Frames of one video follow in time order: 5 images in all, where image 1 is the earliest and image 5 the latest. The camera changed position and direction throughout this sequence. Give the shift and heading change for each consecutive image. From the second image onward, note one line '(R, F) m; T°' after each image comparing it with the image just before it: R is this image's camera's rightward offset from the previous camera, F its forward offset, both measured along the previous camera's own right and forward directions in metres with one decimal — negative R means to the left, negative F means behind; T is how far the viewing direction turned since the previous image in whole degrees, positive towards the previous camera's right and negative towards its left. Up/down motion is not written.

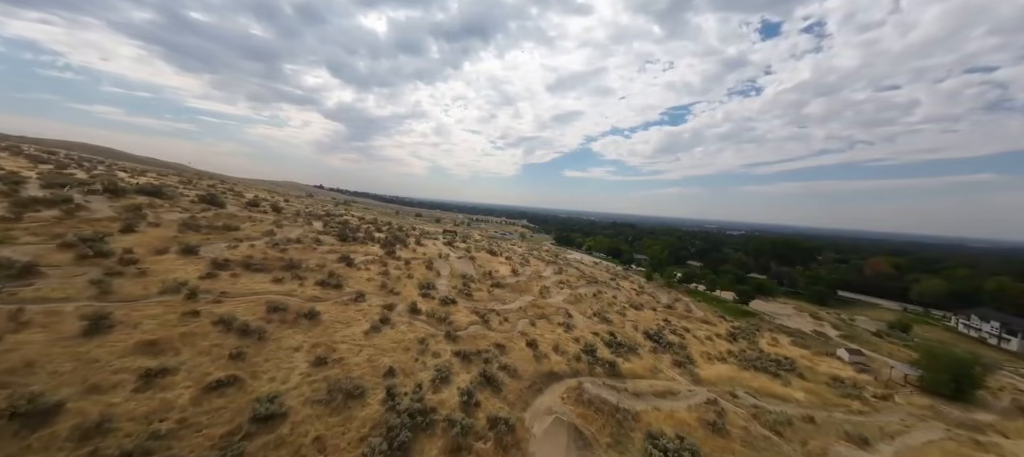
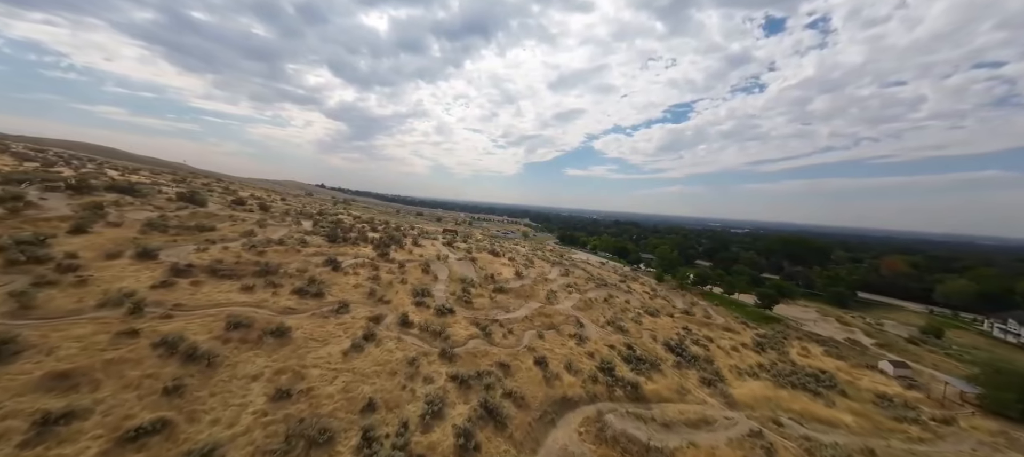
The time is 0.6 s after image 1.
(-0.2, +2.5) m; 0°
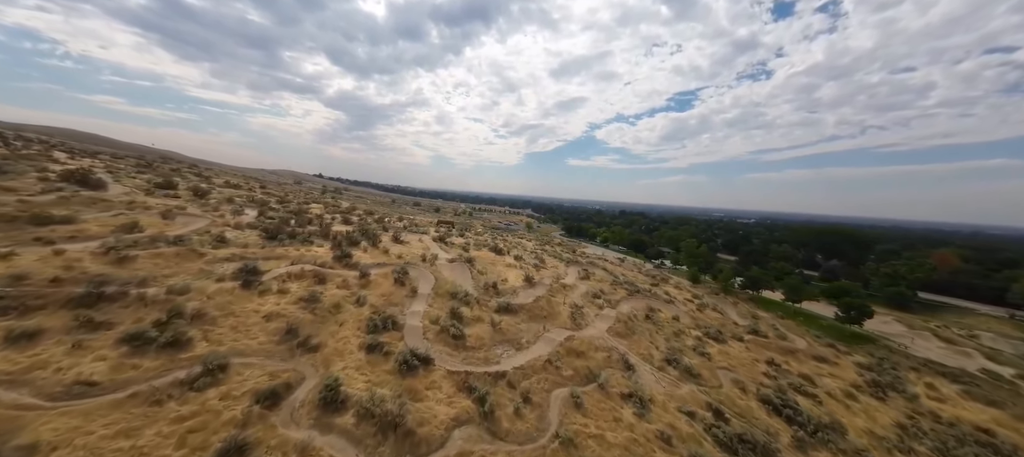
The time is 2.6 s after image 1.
(-0.6, +7.7) m; 0°
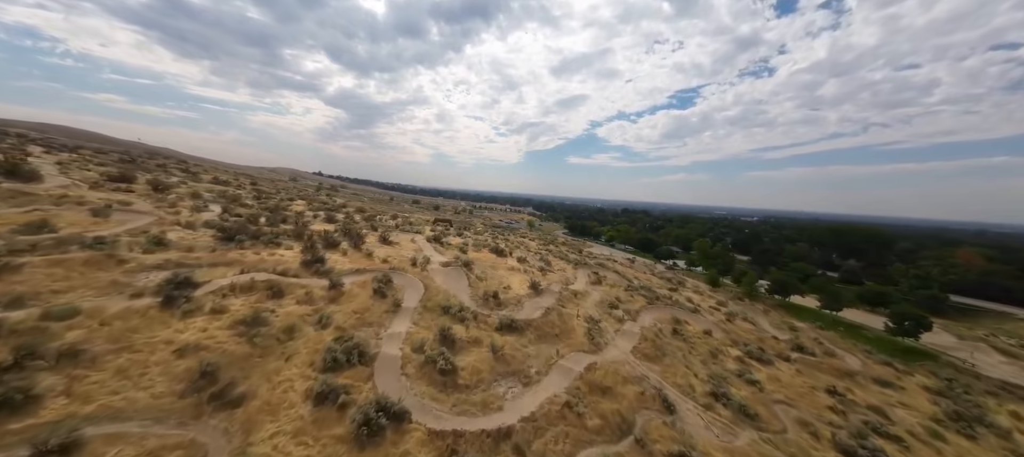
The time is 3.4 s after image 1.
(-0.2, +3.2) m; 0°
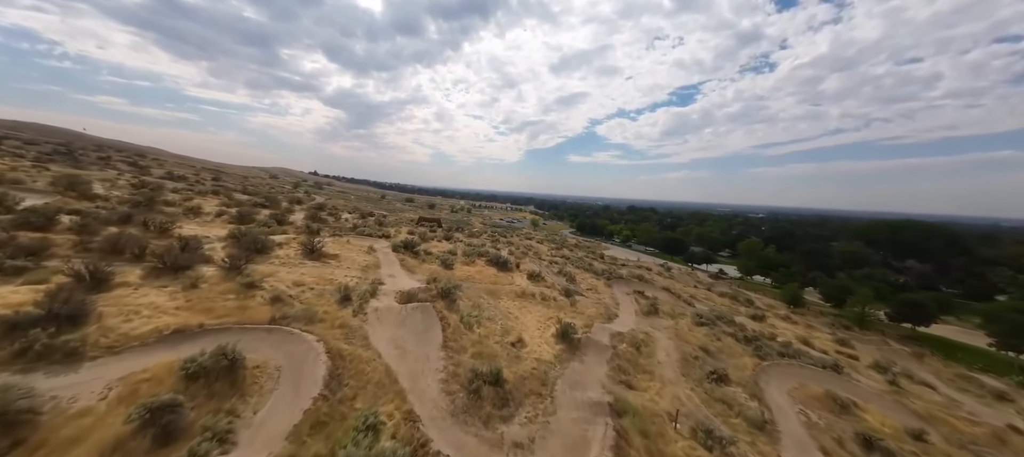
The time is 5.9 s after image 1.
(-0.4, +9.2) m; 0°
